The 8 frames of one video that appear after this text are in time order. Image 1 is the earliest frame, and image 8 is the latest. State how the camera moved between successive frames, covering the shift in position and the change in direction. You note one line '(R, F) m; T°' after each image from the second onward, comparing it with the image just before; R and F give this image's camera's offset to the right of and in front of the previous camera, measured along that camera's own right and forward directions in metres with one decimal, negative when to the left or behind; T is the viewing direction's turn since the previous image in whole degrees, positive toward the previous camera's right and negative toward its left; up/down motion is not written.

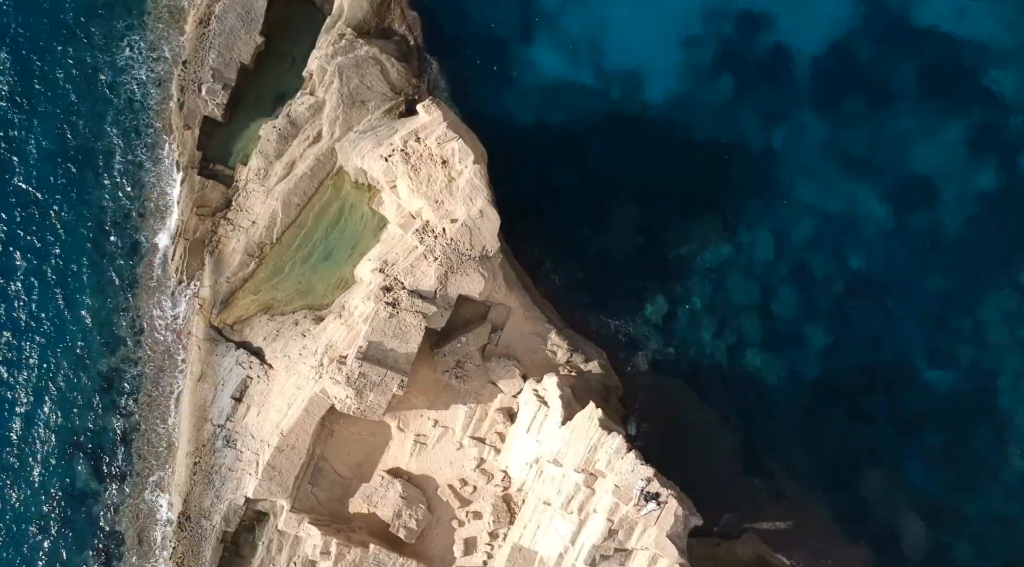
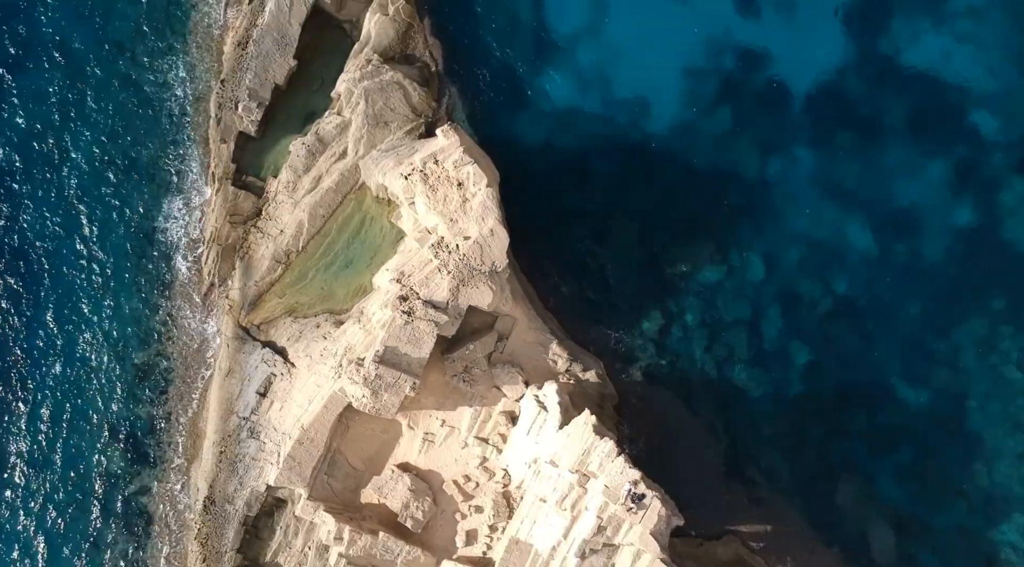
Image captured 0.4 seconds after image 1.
(0.0, -1.3) m; -1°
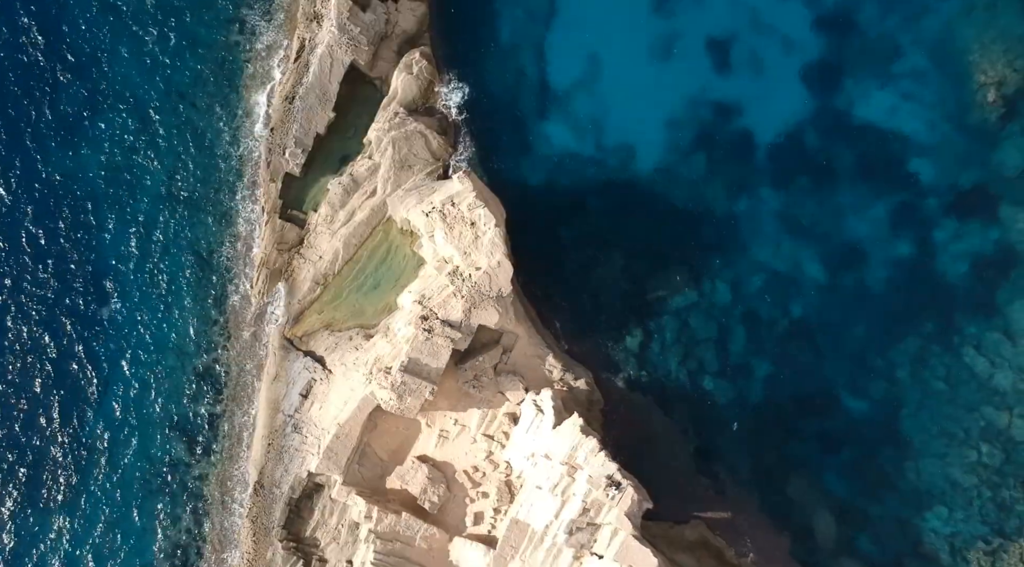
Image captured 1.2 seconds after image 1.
(0.0, -3.1) m; 0°
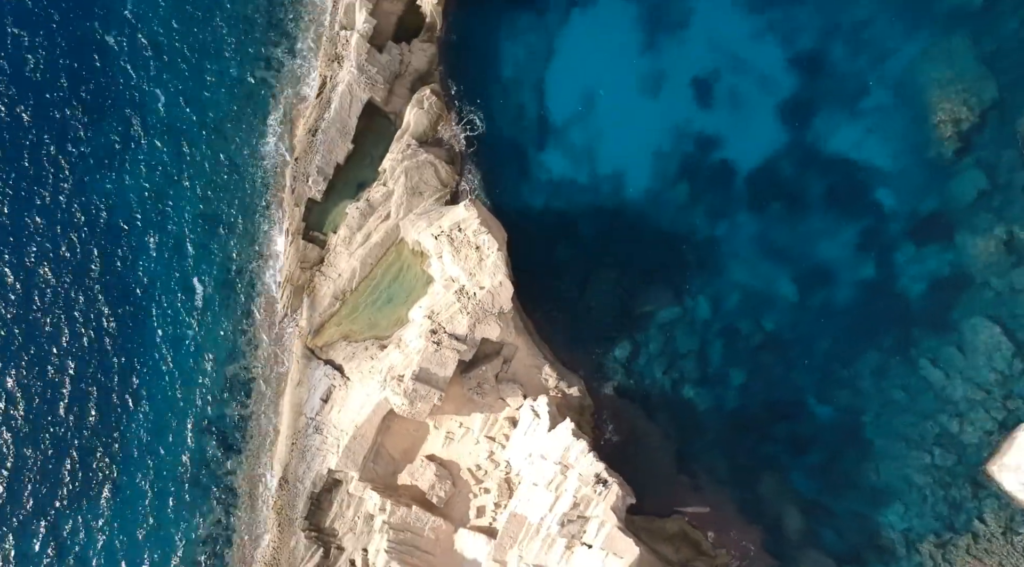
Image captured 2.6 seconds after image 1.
(0.0, -2.2) m; 0°
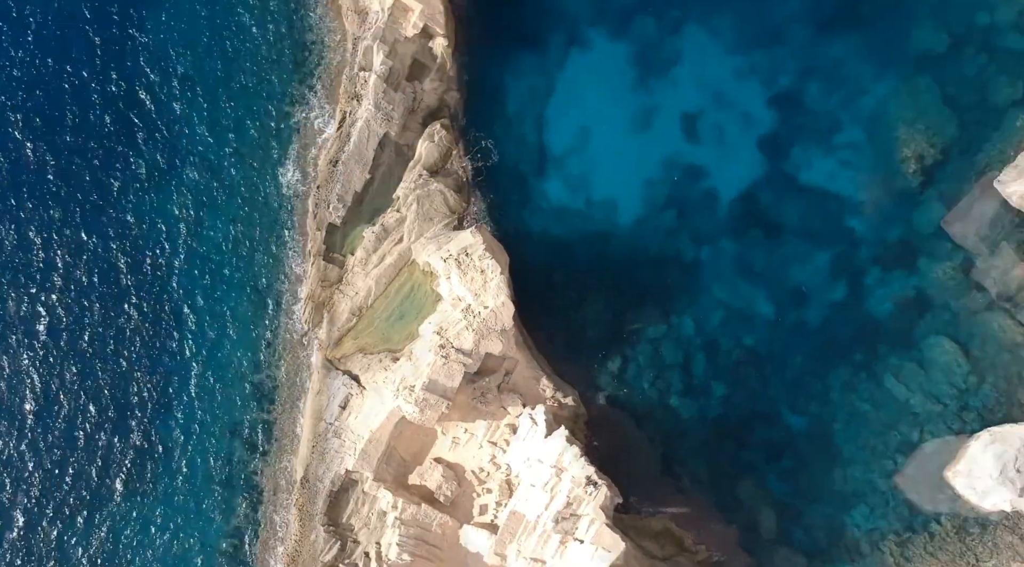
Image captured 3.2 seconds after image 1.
(0.0, -2.2) m; 0°
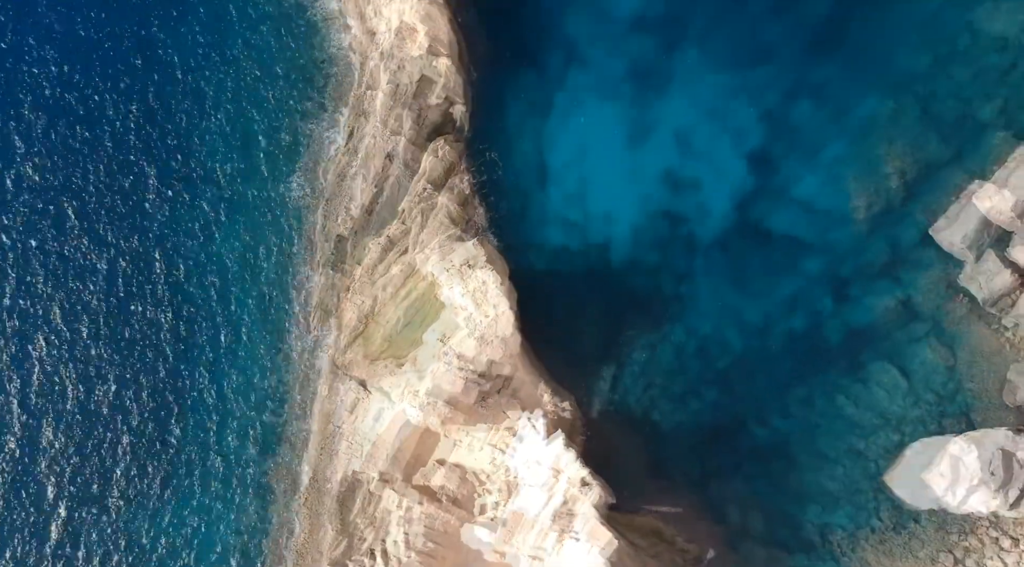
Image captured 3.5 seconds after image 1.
(0.0, -4.4) m; 0°
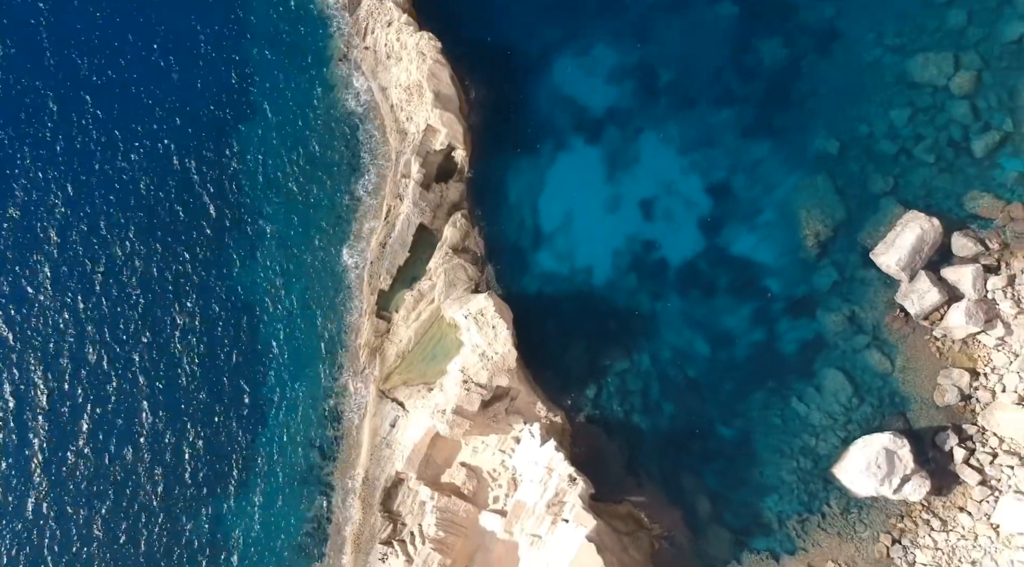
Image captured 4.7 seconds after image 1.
(0.0, -4.3) m; 0°
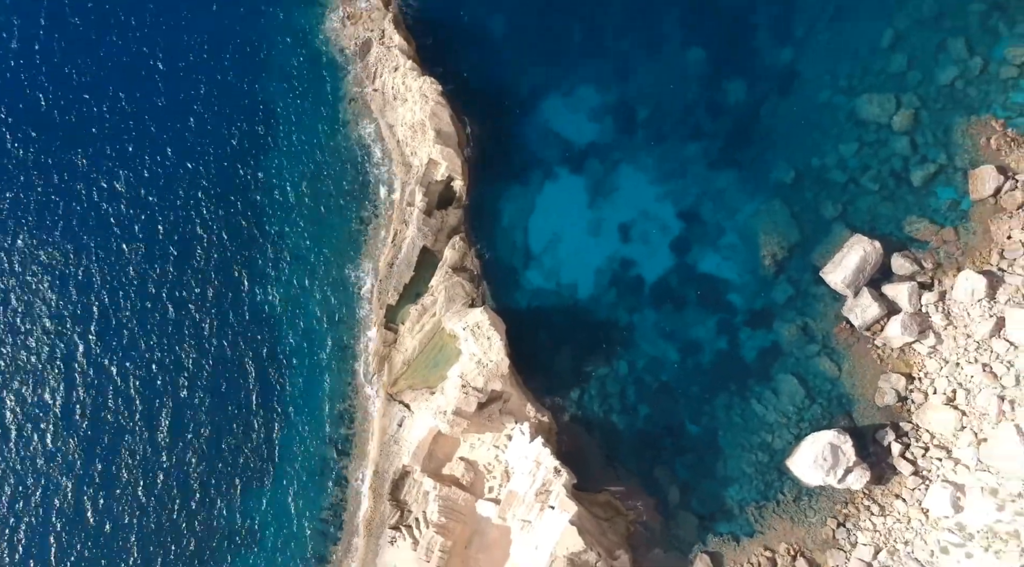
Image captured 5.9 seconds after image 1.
(+0.1, -4.4) m; 0°
